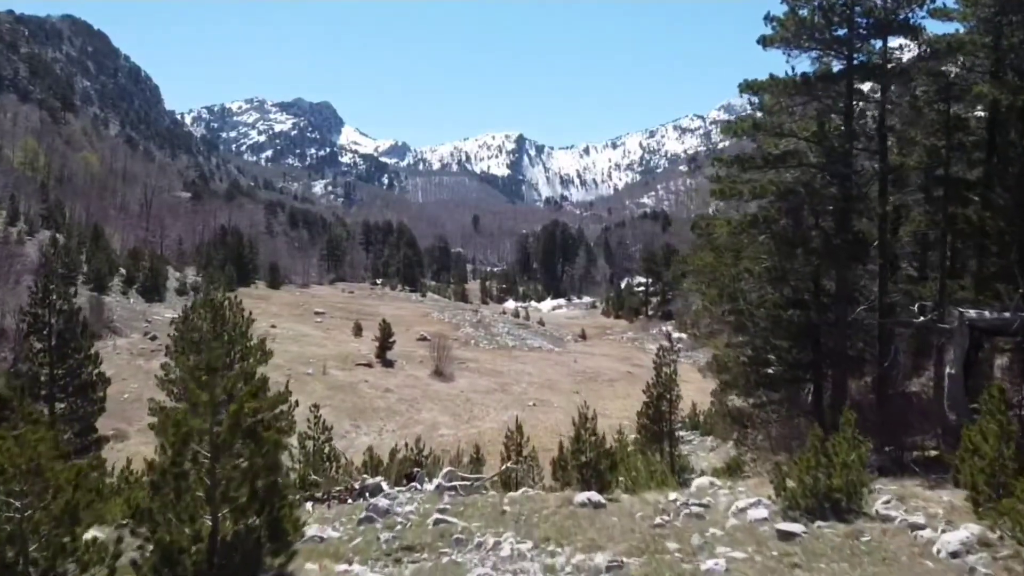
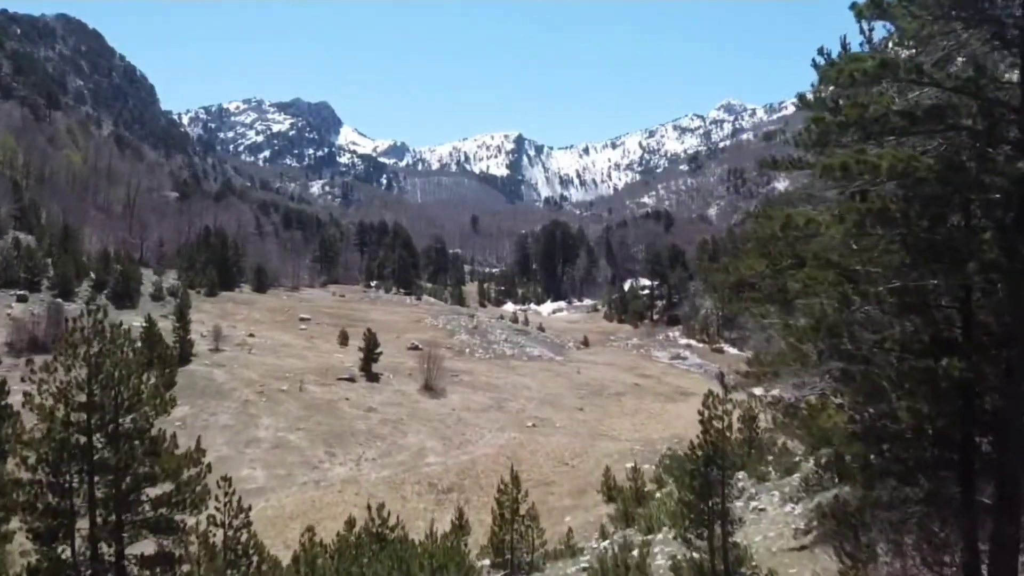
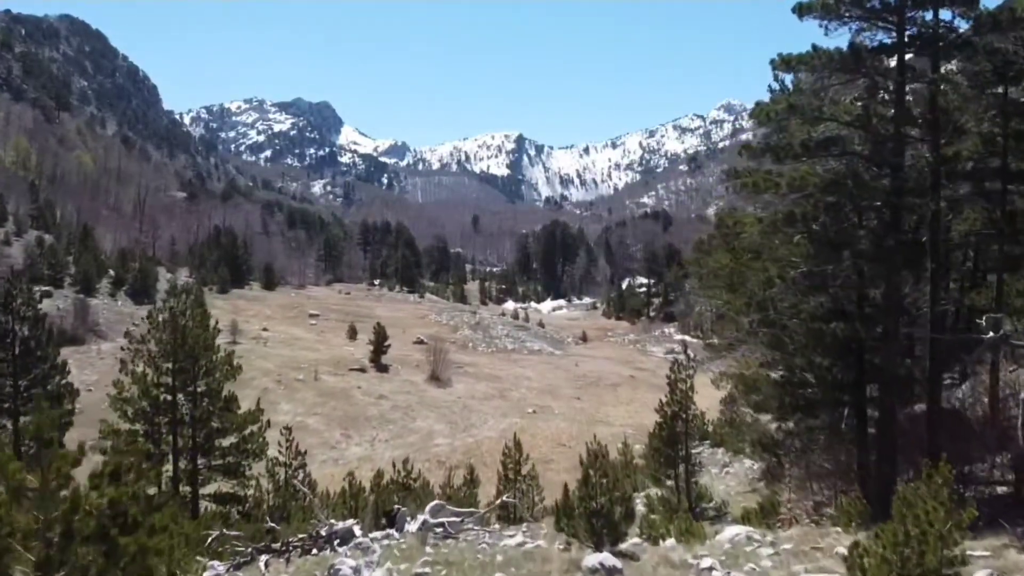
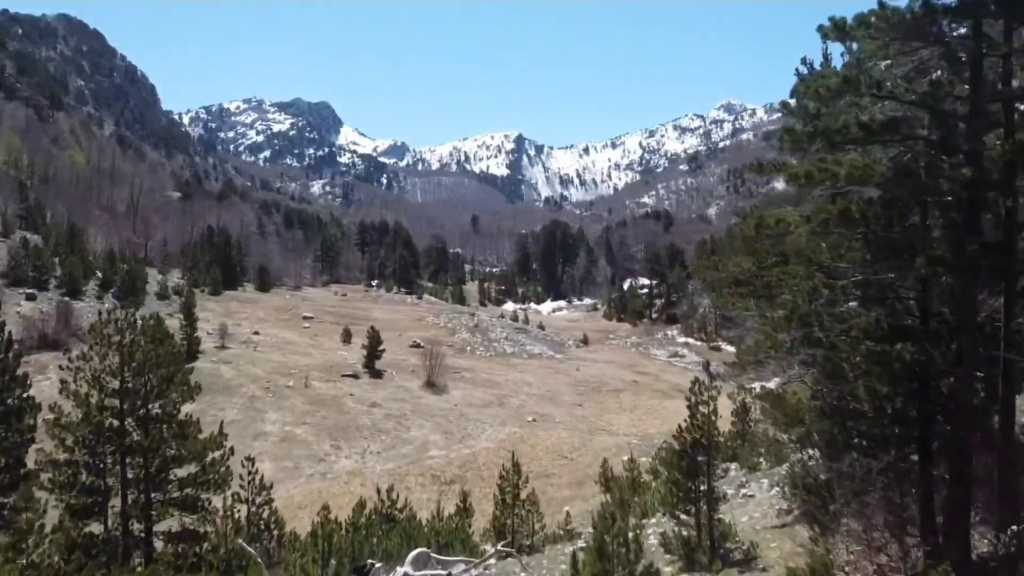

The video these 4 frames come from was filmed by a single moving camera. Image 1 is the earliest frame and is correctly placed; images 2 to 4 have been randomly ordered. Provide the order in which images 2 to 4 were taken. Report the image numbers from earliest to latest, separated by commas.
3, 4, 2
